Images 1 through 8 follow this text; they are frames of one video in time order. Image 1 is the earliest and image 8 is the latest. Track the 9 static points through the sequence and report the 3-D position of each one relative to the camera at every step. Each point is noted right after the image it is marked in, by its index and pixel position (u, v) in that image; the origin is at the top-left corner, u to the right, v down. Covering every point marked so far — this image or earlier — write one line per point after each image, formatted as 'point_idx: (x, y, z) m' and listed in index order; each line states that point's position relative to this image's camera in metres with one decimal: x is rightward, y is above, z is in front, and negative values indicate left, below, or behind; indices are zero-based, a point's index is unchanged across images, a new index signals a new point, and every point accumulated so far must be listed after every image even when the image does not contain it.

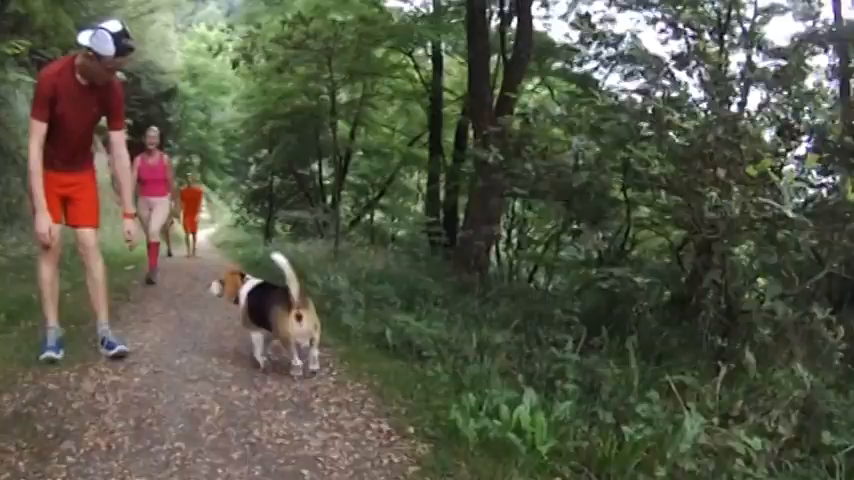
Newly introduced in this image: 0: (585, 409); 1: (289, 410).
0: (+1.2, -1.2, +6.6) m
1: (-0.6, -1.1, +5.7) m
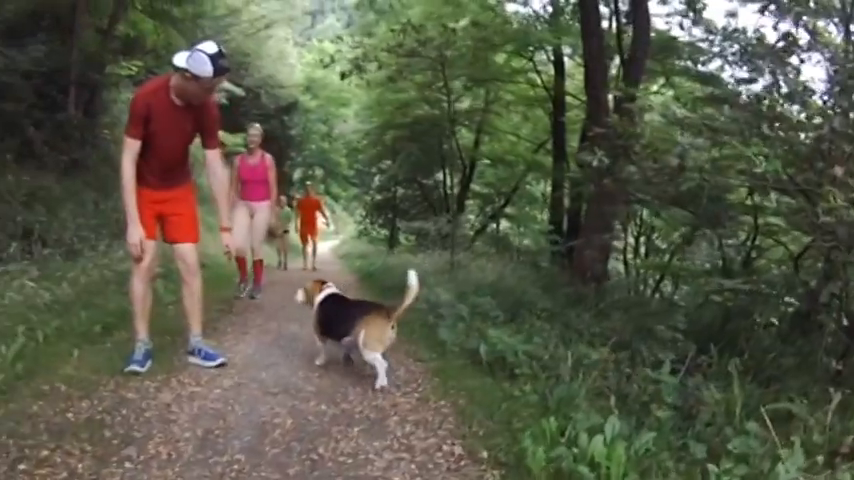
0: (+1.7, -1.4, +6.0) m
1: (-0.3, -1.2, +5.5) m
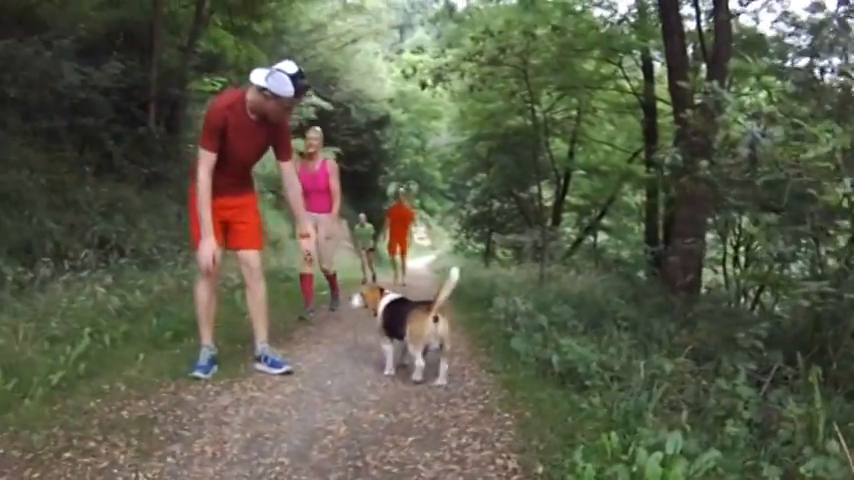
0: (+2.0, -1.4, +5.5) m
1: (0.0, -1.2, +5.4) m
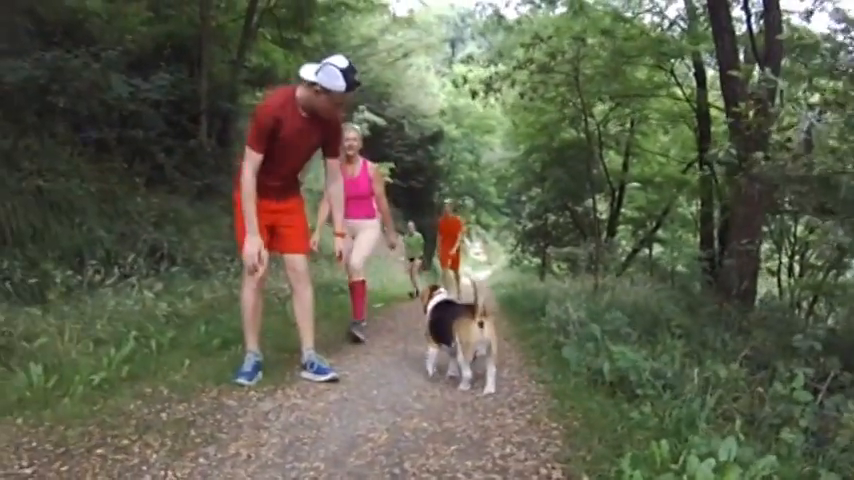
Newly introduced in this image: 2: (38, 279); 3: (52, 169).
0: (+2.2, -1.3, +5.2) m
1: (+0.2, -1.2, +5.3) m
2: (-3.3, -0.2, +7.6) m
3: (-3.7, +0.8, +9.0) m
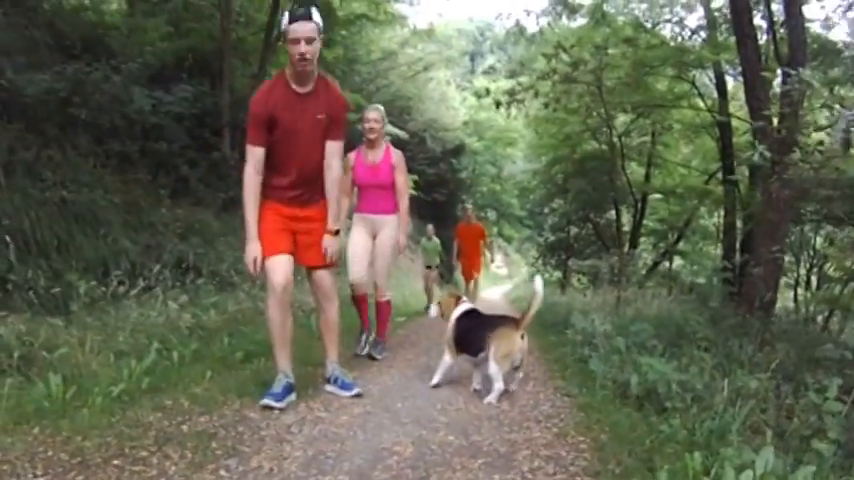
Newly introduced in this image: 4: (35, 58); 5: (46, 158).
0: (+2.4, -1.4, +5.1) m
1: (+0.3, -1.3, +5.2) m
2: (-3.1, -0.4, +7.5) m
3: (-3.5, +0.7, +8.9) m
4: (-4.1, +1.9, +9.3) m
5: (-3.7, +0.8, +8.7) m
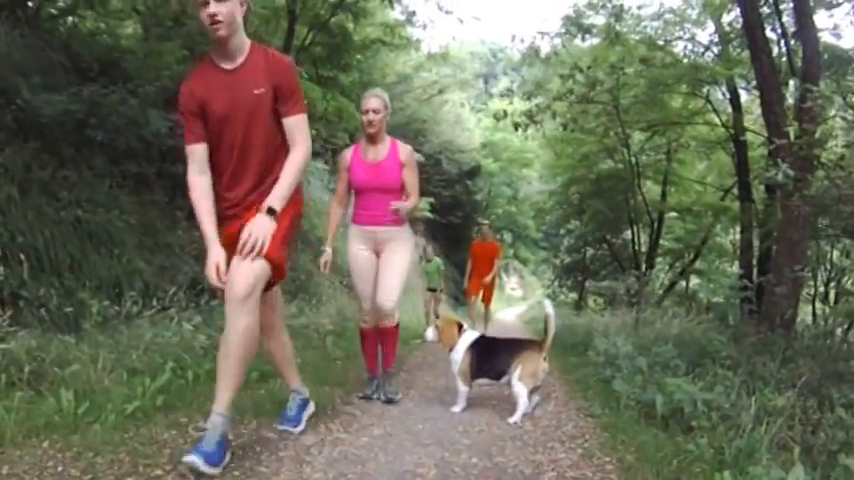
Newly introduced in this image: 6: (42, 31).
0: (+2.5, -1.5, +5.0) m
1: (+0.5, -1.4, +5.1) m
2: (-3.0, -0.6, +7.4) m
3: (-3.4, +0.4, +8.9) m
4: (-4.0, +1.6, +9.3) m
5: (-3.6, +0.6, +8.7) m
6: (-4.3, +2.3, +9.9) m
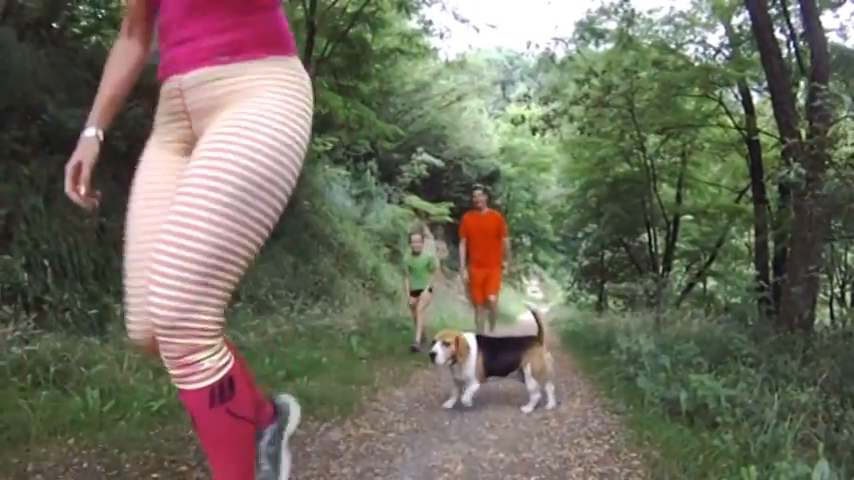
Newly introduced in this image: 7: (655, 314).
0: (+2.7, -1.4, +5.0) m
1: (+0.7, -1.4, +5.2) m
2: (-2.8, -0.6, +7.5) m
3: (-3.2, +0.3, +9.0) m
4: (-3.8, +1.6, +9.4) m
5: (-3.4, +0.5, +8.8) m
6: (-4.1, +2.2, +10.1) m
7: (+2.5, -0.9, +9.9) m
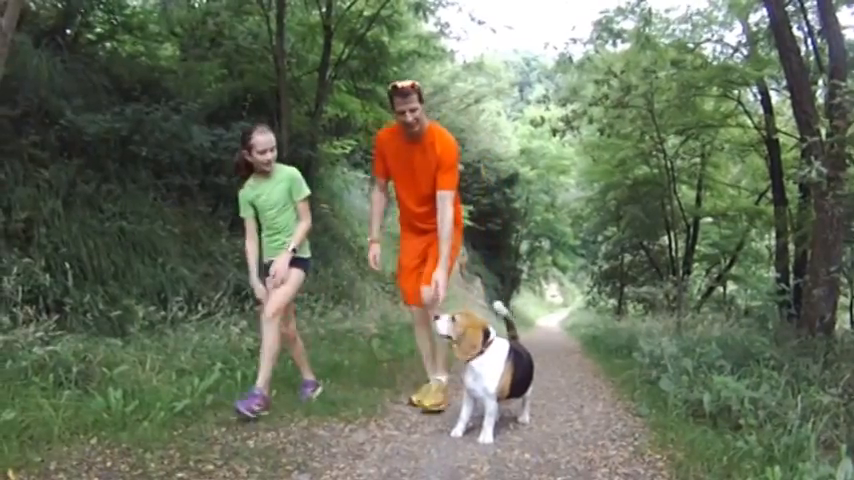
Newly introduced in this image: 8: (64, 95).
0: (+2.8, -1.4, +5.1) m
1: (+0.8, -1.4, +5.2) m
2: (-2.6, -0.6, +7.6) m
3: (-3.0, +0.3, +9.1) m
4: (-3.6, +1.5, +9.5) m
5: (-3.2, +0.5, +8.8) m
6: (-3.9, +2.2, +10.1) m
7: (+2.7, -0.9, +9.9) m
8: (-3.7, +1.5, +9.1) m
